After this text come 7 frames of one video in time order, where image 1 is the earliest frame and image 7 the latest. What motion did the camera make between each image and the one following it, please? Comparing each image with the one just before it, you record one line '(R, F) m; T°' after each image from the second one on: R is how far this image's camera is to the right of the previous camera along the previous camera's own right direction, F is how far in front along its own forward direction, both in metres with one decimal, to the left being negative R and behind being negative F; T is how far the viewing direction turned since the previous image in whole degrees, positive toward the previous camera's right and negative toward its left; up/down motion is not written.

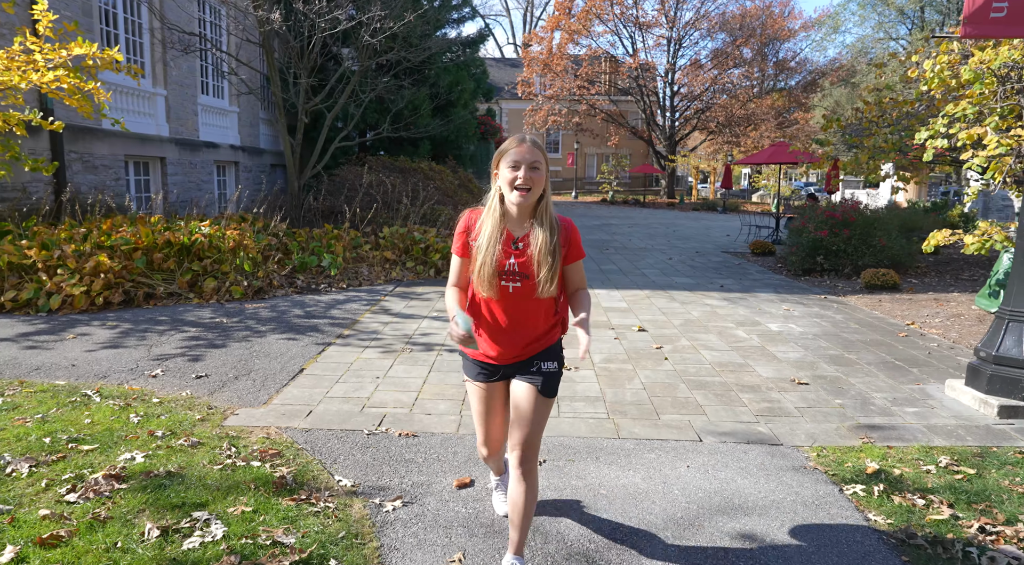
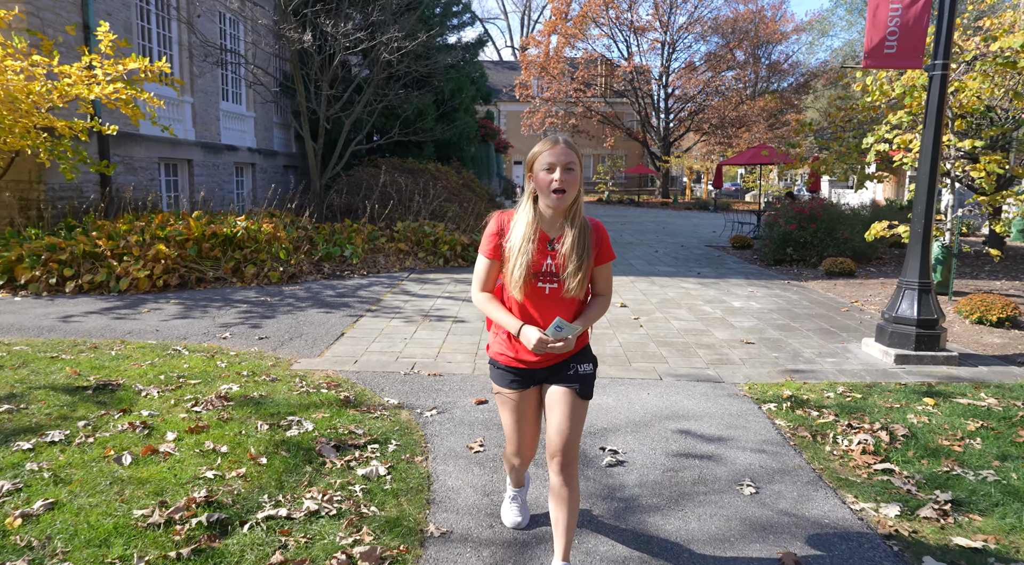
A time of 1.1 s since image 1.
(0.0, -1.3) m; 0°
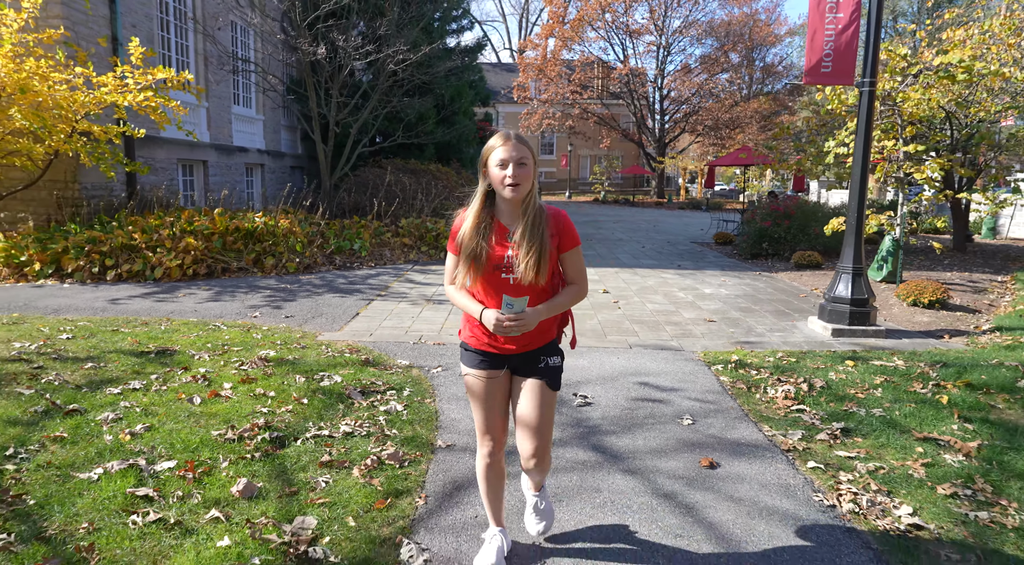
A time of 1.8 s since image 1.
(+0.1, -1.0) m; 0°
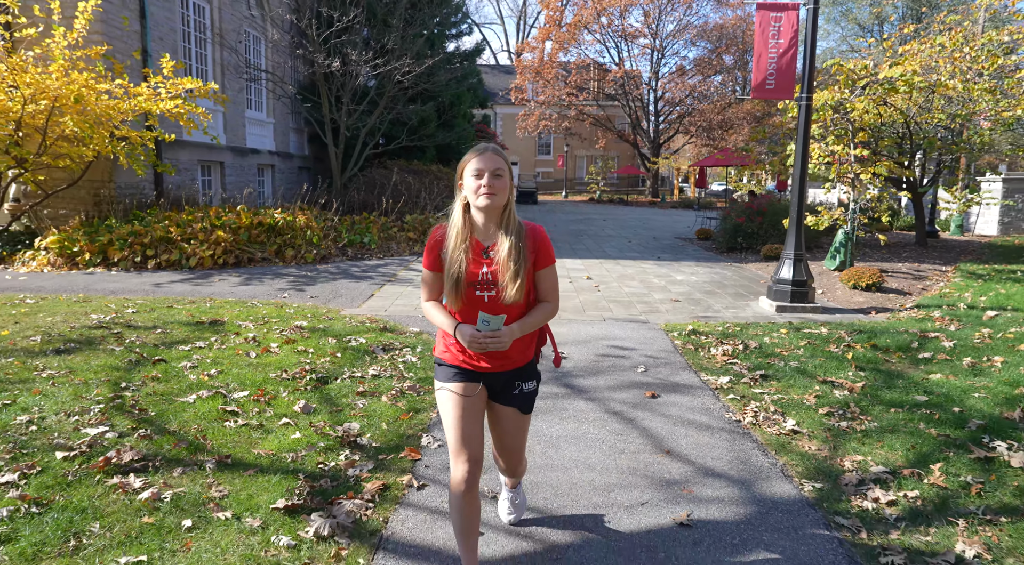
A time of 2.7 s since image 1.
(+0.1, -1.3) m; 0°
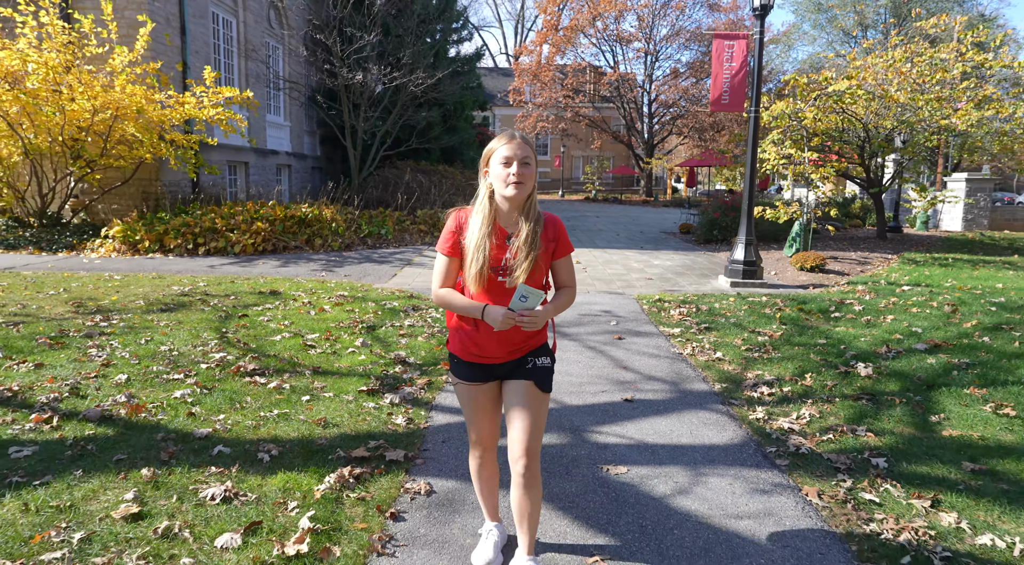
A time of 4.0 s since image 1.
(0.0, -1.8) m; 0°
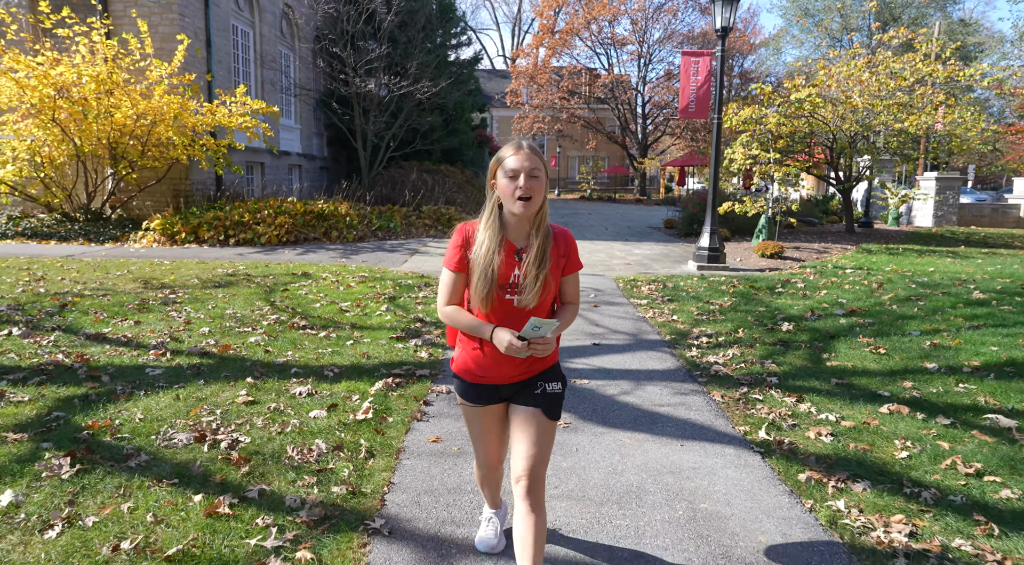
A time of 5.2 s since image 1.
(0.0, -1.5) m; 0°
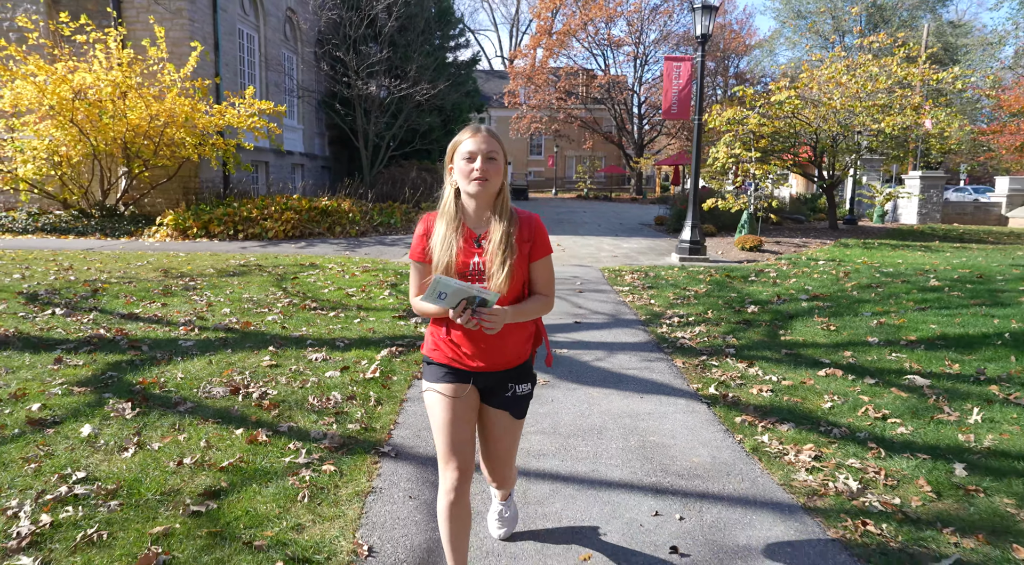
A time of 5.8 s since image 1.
(+0.1, -0.8) m; 0°
